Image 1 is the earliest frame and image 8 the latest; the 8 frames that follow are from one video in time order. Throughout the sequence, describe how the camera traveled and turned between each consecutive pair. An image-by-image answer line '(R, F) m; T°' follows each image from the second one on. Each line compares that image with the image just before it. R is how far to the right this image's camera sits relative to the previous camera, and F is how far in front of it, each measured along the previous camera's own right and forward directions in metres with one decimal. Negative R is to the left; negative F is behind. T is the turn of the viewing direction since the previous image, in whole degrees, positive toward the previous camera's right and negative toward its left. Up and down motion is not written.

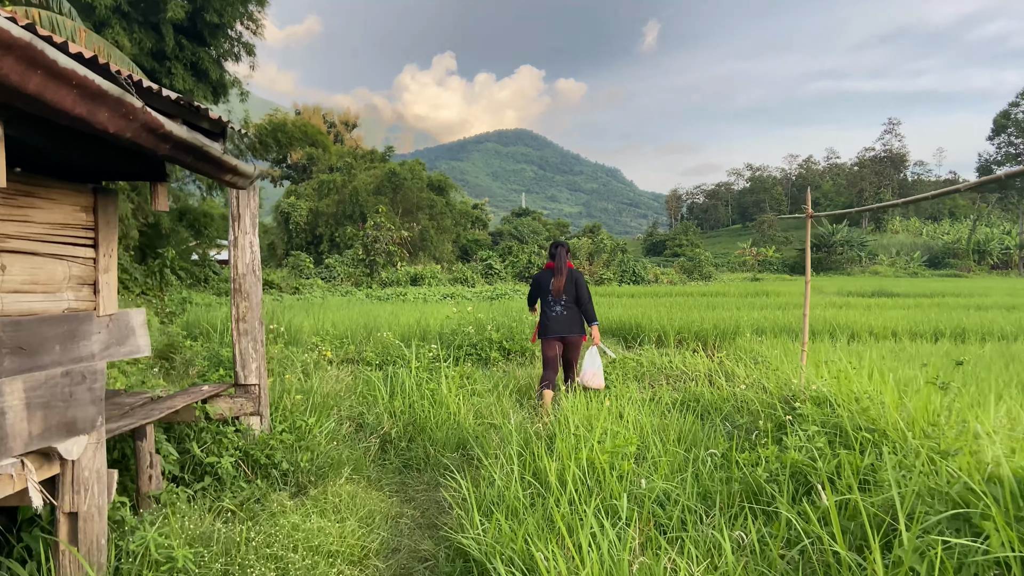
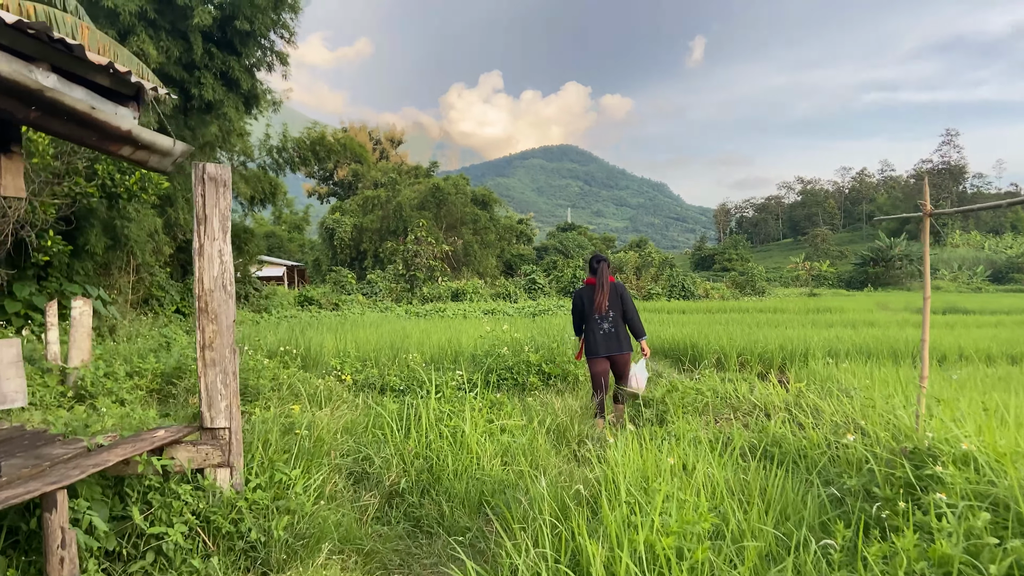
(0.0, +0.7) m; -3°
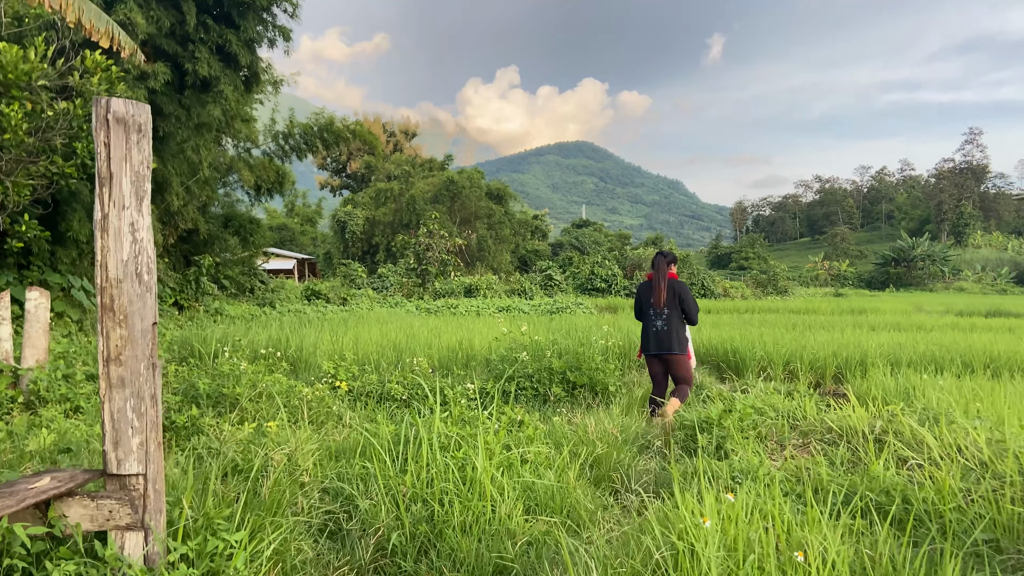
(0.0, +0.7) m; -1°
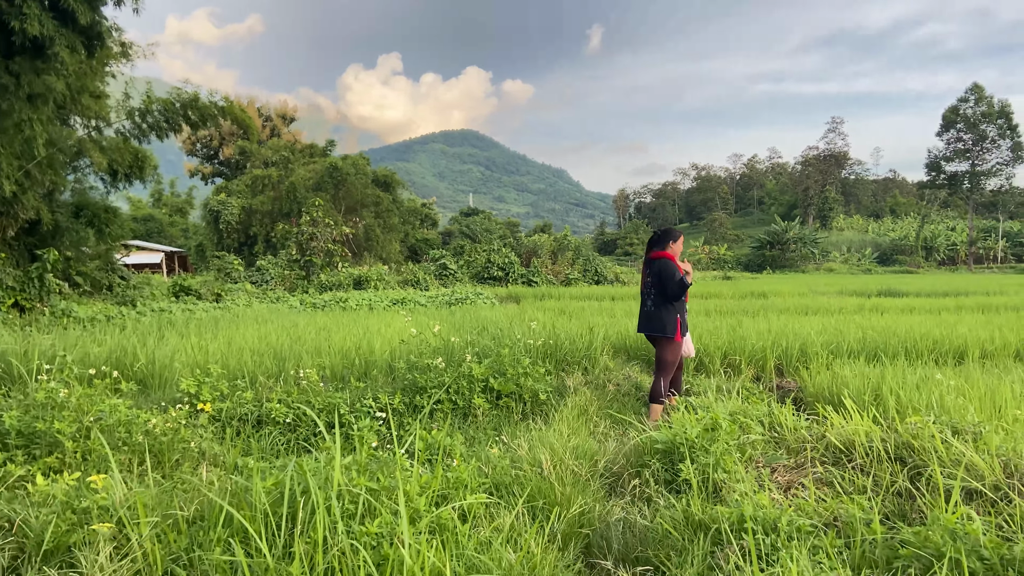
(-0.1, +0.8) m; +8°
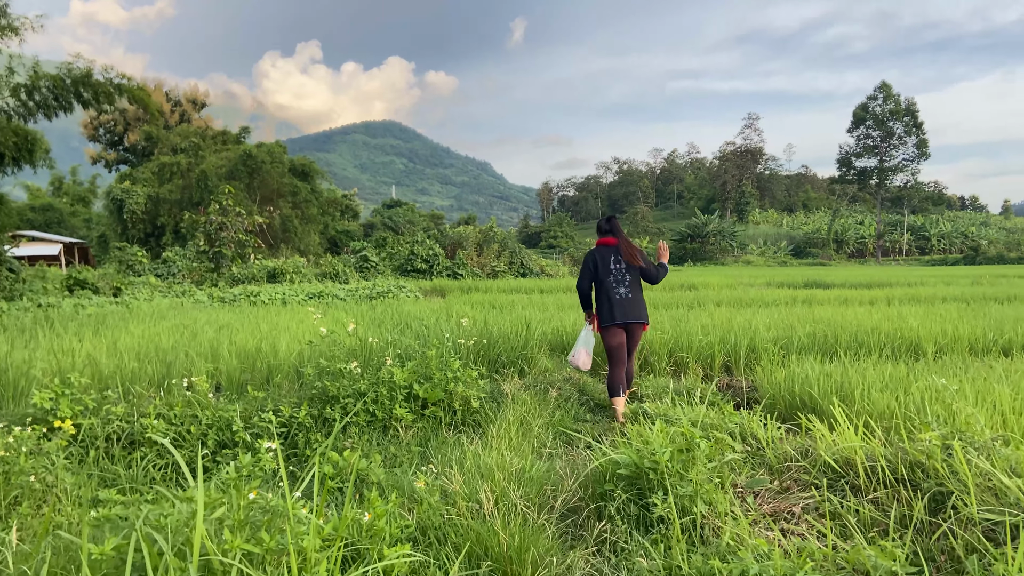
(0.0, +0.5) m; +6°
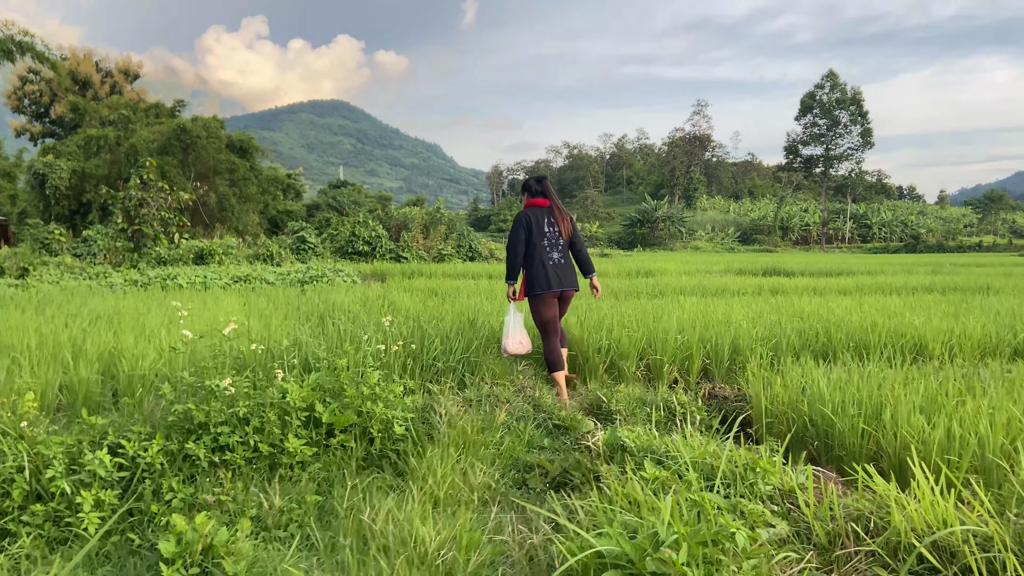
(0.0, +0.8) m; +4°
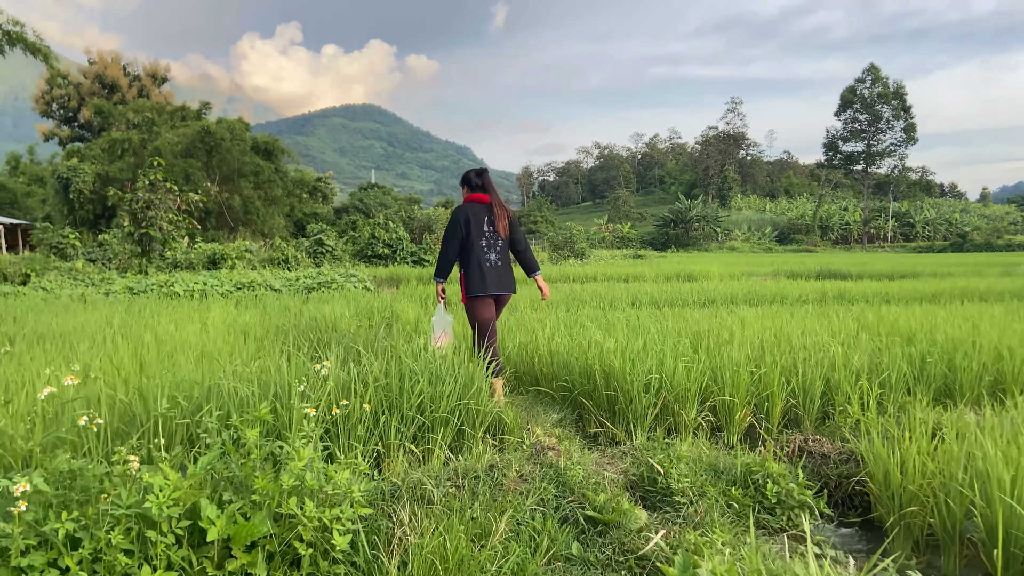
(0.0, +0.9) m; -2°
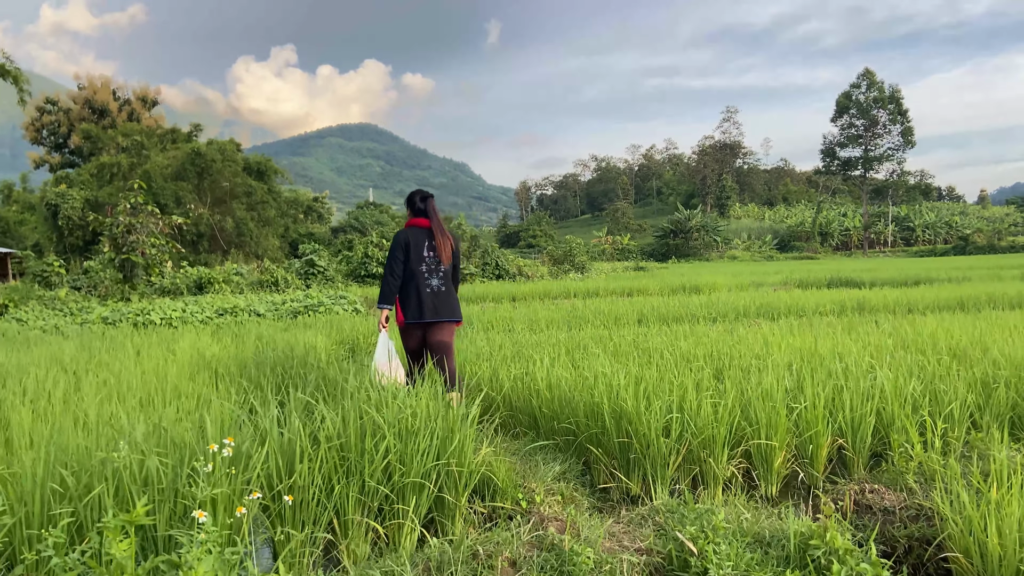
(0.0, +0.5) m; 0°
